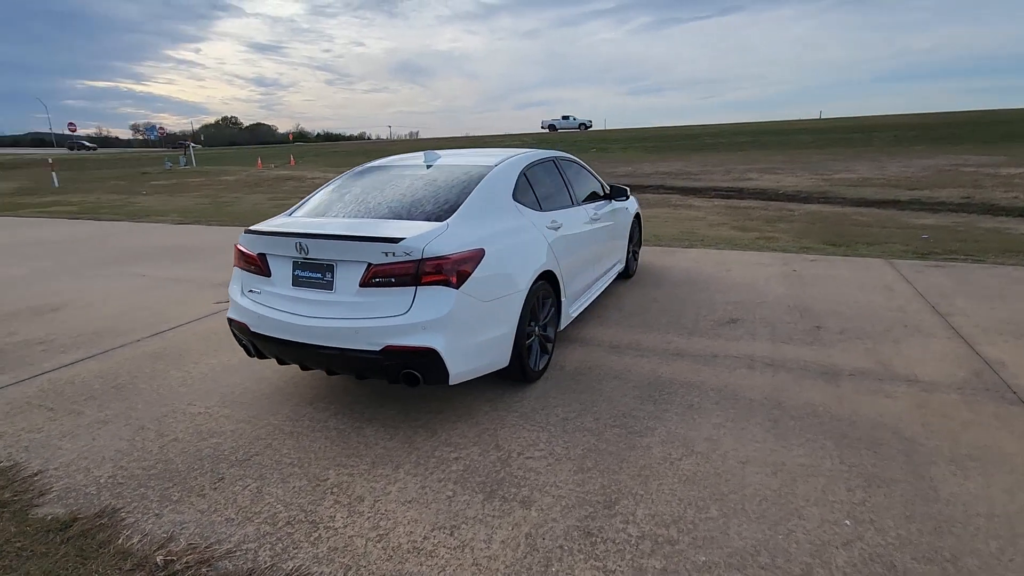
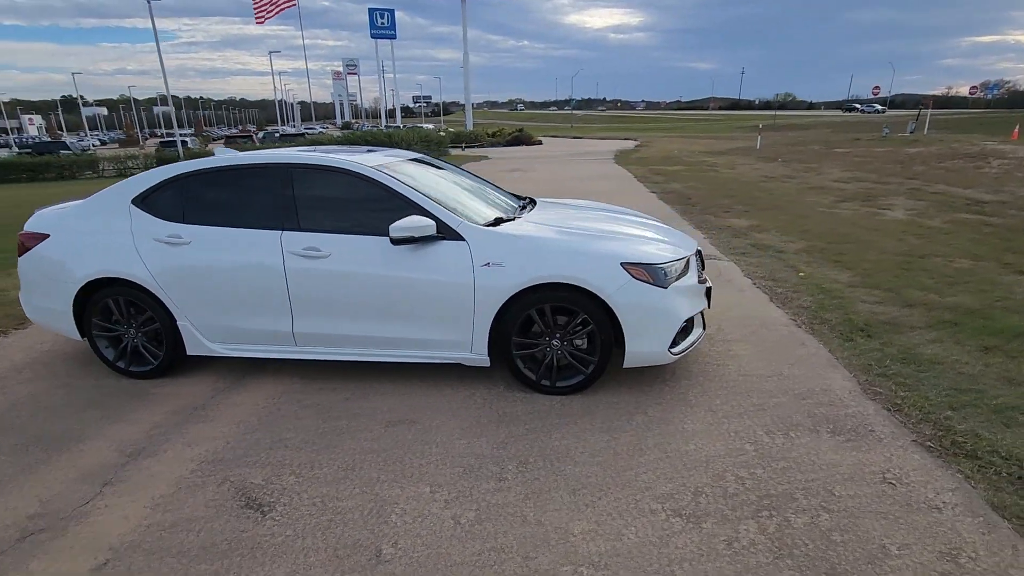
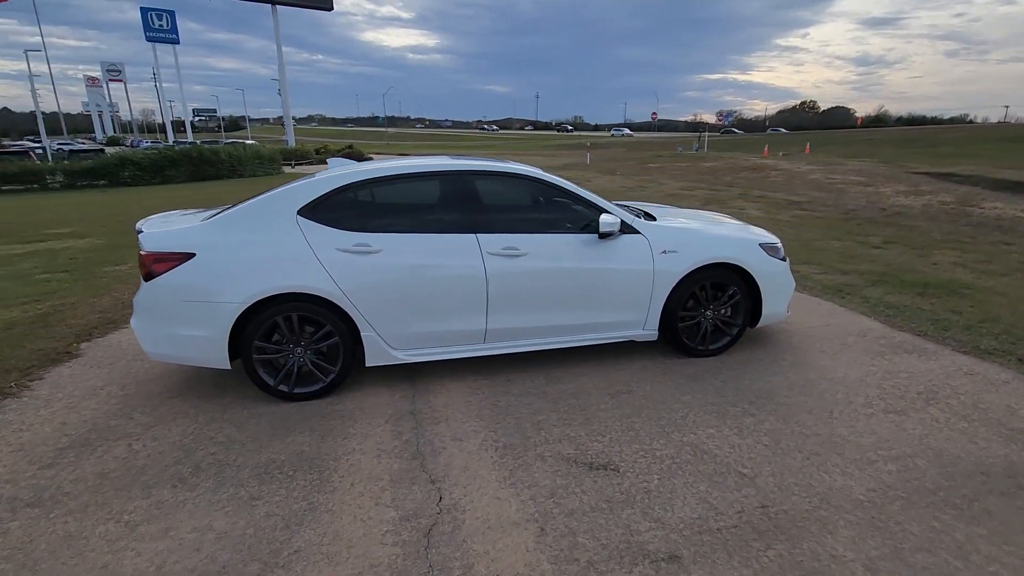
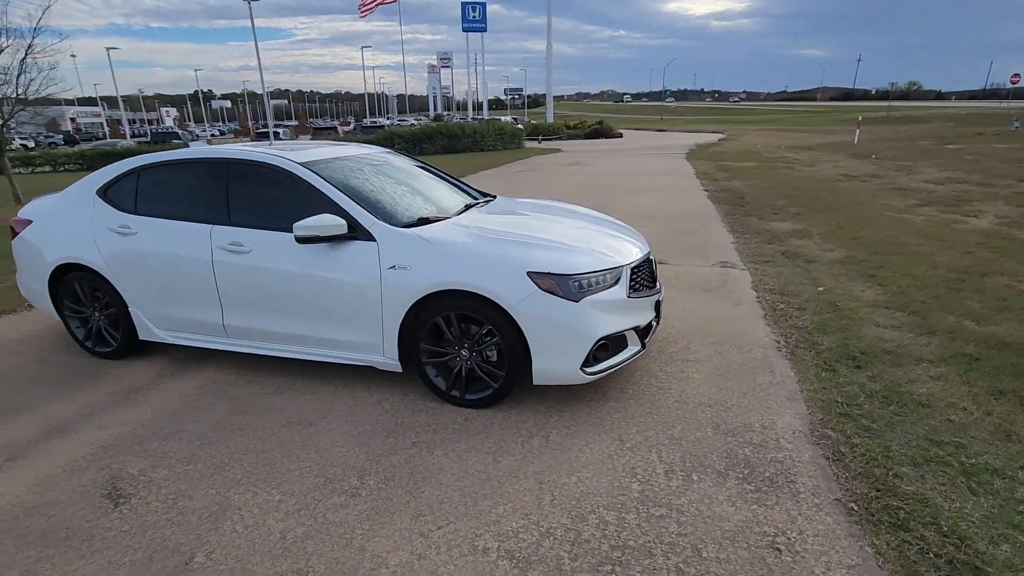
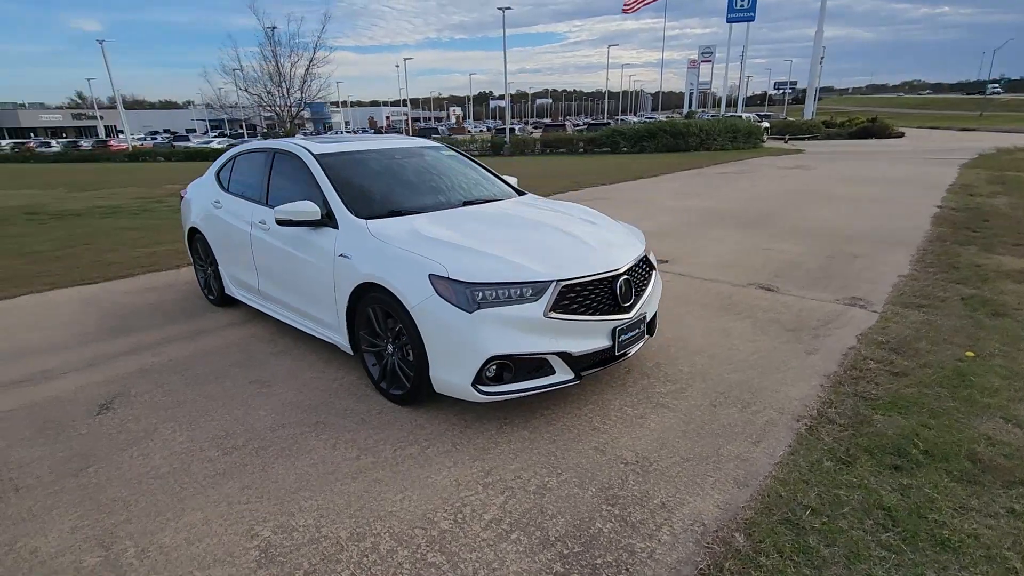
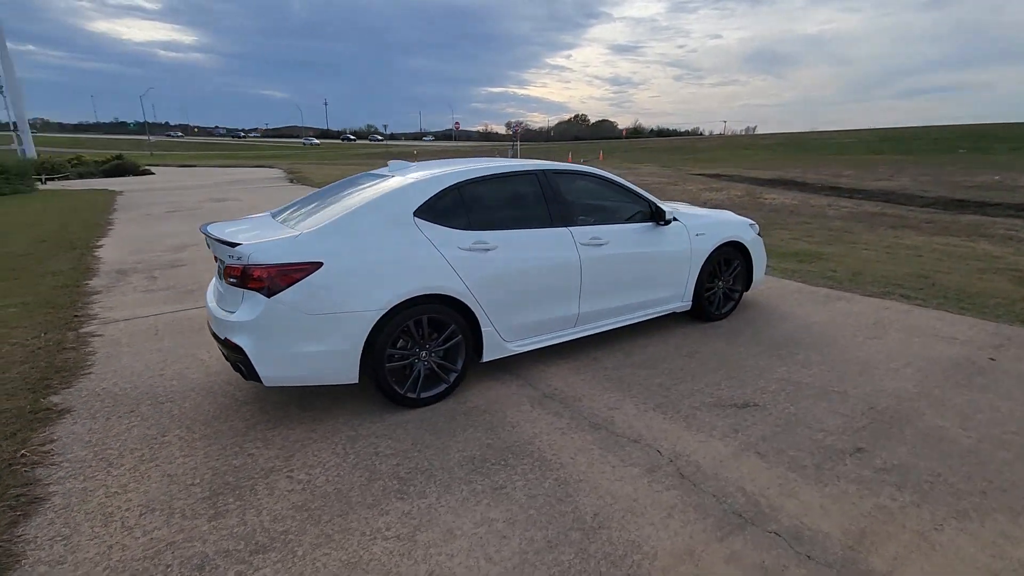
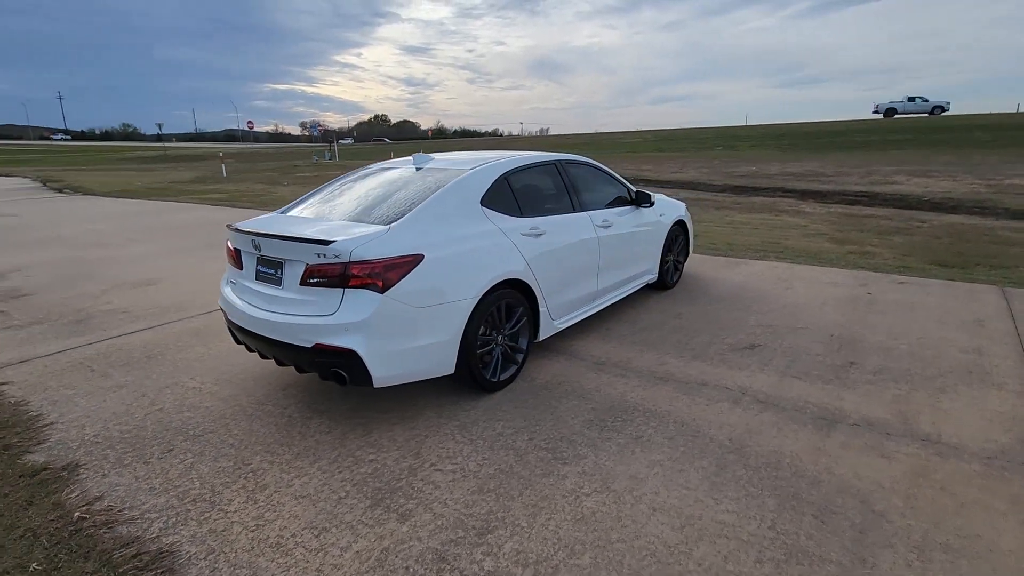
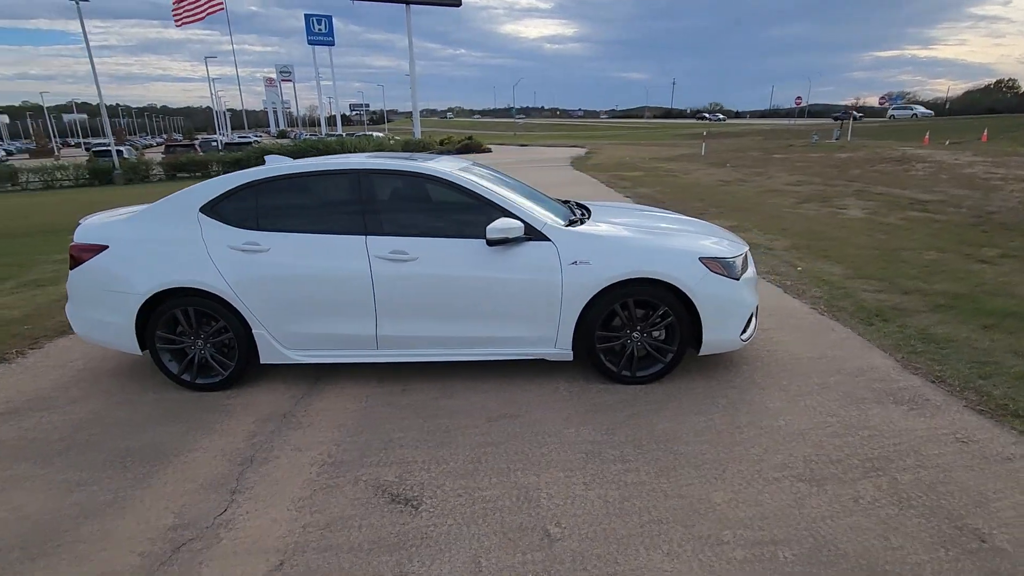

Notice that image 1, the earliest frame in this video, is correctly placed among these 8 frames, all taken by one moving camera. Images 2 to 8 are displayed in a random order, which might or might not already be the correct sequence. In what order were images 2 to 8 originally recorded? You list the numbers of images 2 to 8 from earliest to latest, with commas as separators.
7, 6, 3, 8, 2, 4, 5
